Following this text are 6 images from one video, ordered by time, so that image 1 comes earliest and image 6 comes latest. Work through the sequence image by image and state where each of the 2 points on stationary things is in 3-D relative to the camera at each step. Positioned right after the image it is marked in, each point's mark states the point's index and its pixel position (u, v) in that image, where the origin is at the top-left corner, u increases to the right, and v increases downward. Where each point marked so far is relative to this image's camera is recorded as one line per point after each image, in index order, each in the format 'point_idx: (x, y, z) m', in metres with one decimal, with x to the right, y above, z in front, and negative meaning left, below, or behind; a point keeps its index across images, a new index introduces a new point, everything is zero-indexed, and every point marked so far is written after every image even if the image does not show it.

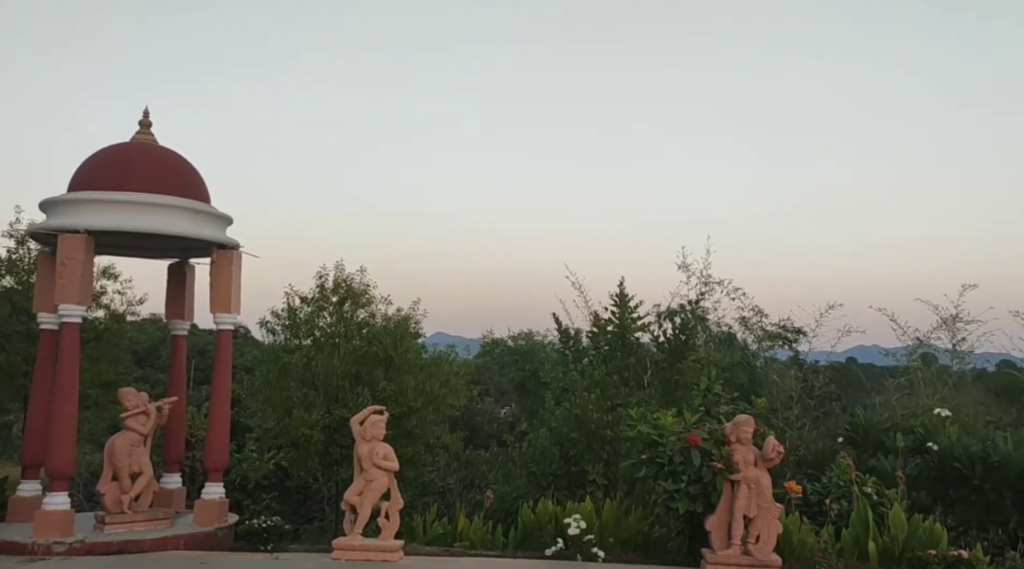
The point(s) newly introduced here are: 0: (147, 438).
0: (-4.2, -1.8, +11.3) m
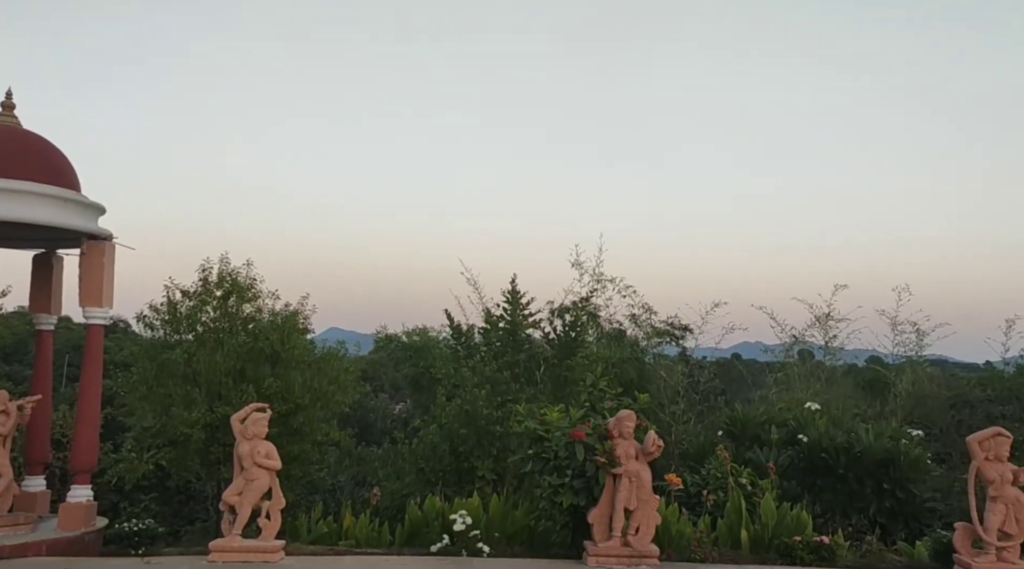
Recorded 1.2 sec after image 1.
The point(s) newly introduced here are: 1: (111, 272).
0: (-5.7, -1.7, +11.0) m
1: (-4.9, +0.2, +12.0) m
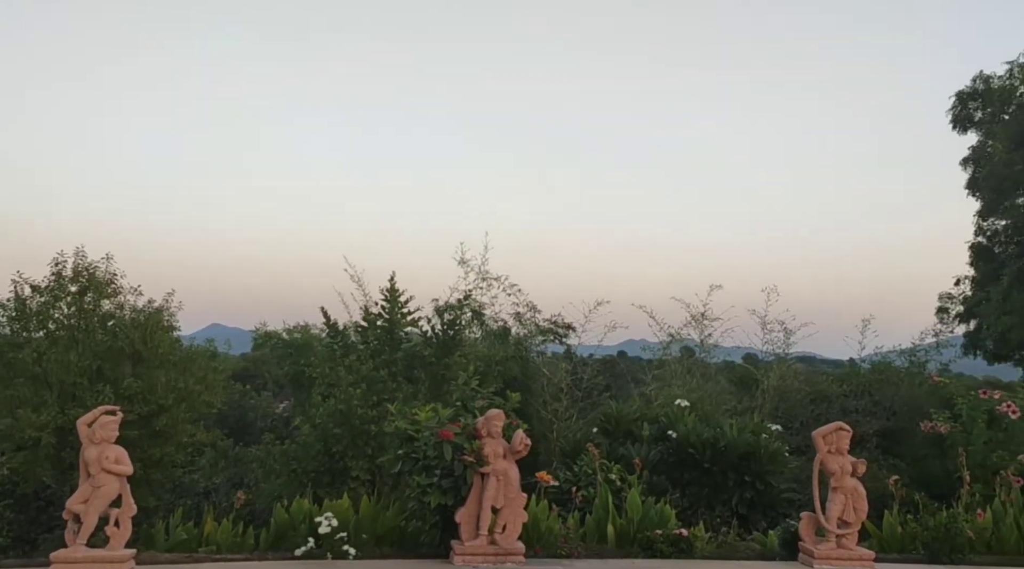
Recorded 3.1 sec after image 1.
0: (-8.4, -1.8, +9.5) m
1: (-7.7, +0.1, +10.6) m
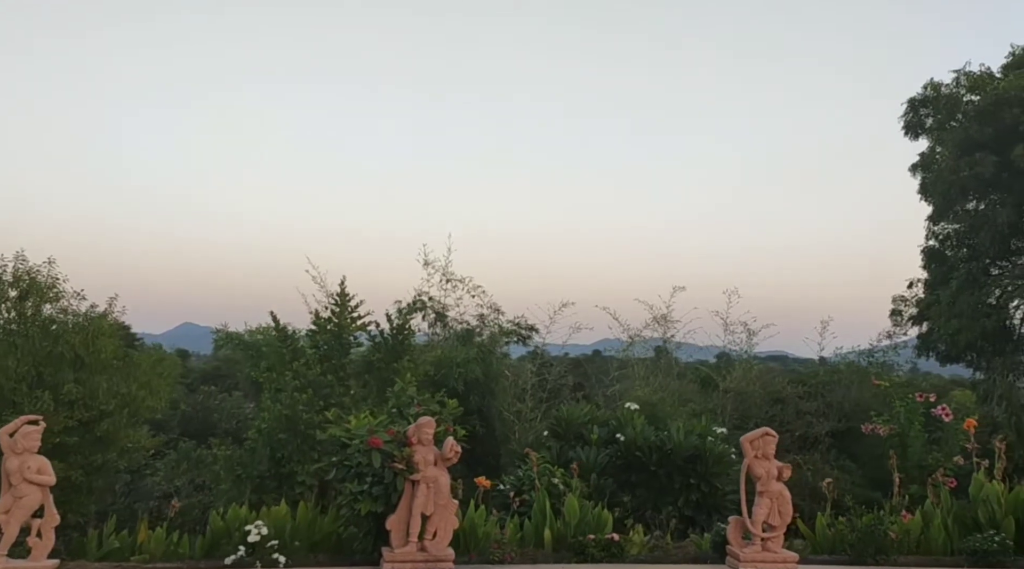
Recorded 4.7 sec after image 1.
0: (-11.3, -2.4, +6.2) m
1: (-10.6, -0.5, +7.2) m
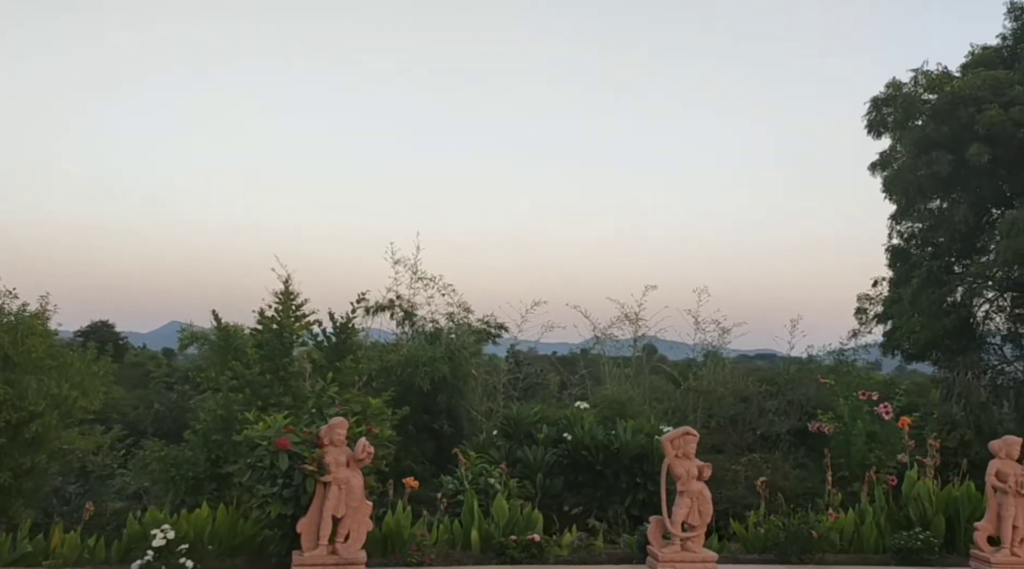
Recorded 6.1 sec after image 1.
0: (-14.9, -2.3, +5.3) m
1: (-14.2, -0.4, +6.4) m
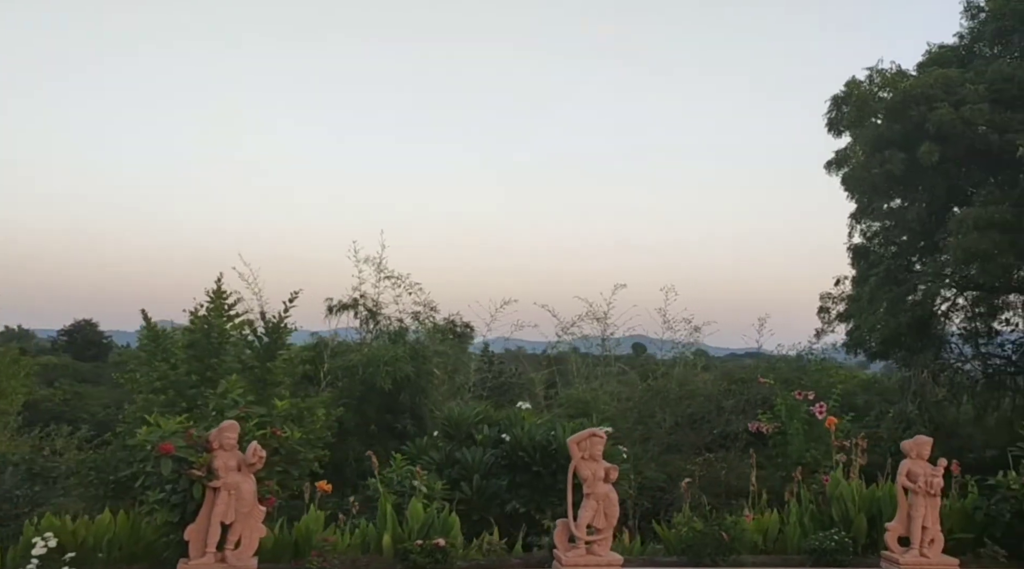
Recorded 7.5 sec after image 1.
0: (-19.1, -2.2, +1.4) m
1: (-18.4, -0.3, +2.5) m
